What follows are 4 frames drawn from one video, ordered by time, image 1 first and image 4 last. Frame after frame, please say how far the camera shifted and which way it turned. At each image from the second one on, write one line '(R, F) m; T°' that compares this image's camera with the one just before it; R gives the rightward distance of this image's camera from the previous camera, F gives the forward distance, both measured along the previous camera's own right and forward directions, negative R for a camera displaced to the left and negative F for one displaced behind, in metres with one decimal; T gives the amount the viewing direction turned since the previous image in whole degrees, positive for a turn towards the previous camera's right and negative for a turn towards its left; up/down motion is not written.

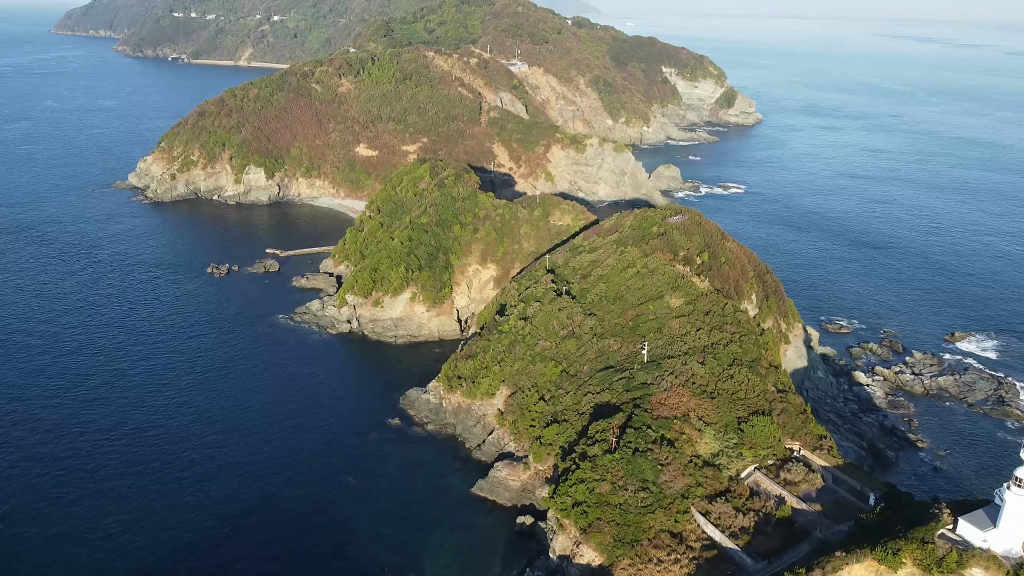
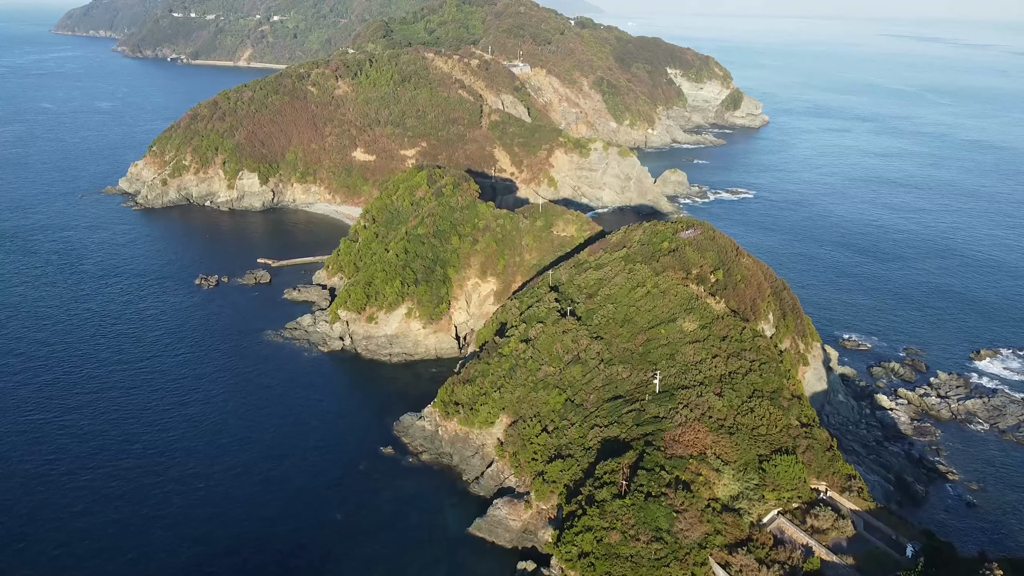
(+0.1, +3.8) m; 0°
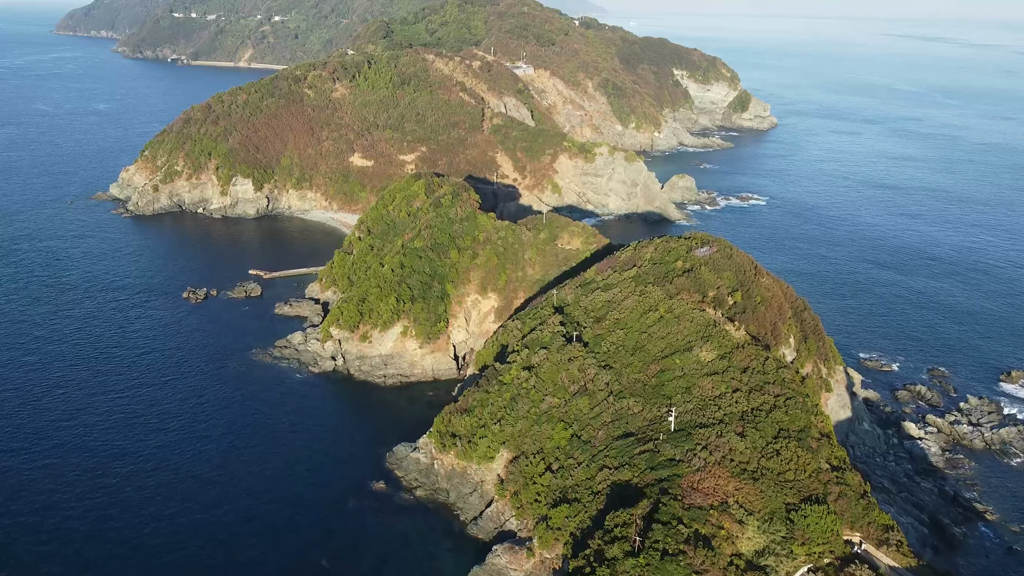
(+0.1, +4.0) m; 0°
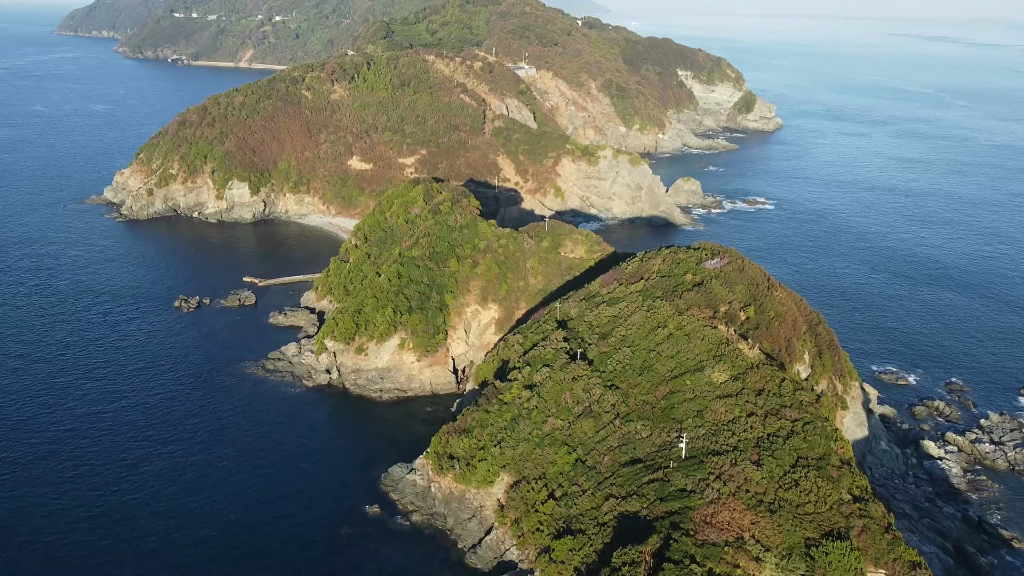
(+0.1, +2.4) m; 0°
